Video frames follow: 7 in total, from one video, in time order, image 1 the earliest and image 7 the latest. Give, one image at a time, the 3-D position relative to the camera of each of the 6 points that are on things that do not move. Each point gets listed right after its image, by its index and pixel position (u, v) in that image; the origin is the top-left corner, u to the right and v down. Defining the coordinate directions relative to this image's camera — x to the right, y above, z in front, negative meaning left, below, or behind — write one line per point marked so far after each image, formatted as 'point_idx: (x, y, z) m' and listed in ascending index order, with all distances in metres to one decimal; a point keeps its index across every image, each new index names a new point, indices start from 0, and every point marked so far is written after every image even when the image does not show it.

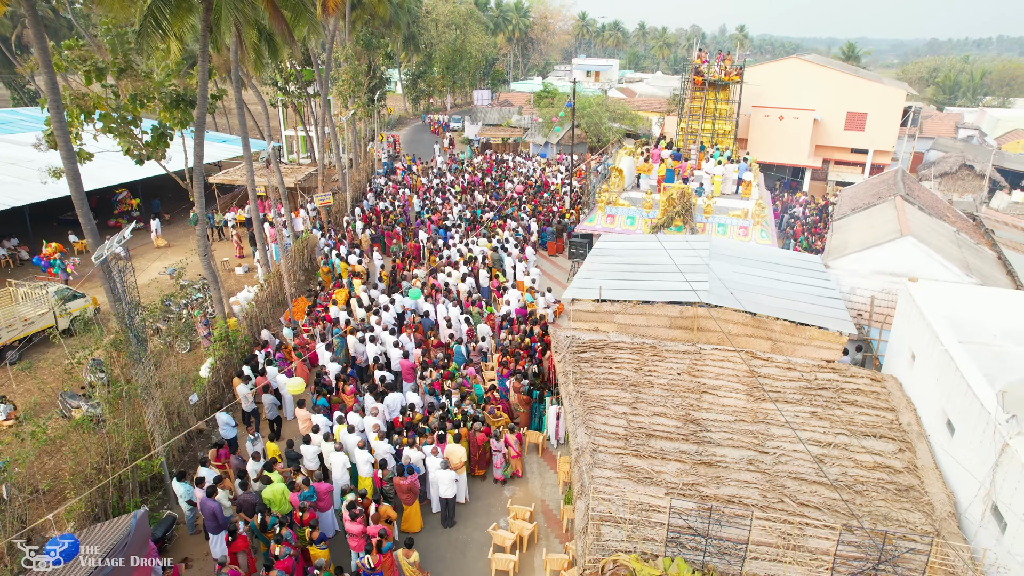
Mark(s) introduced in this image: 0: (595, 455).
0: (+0.6, -1.2, +6.8) m
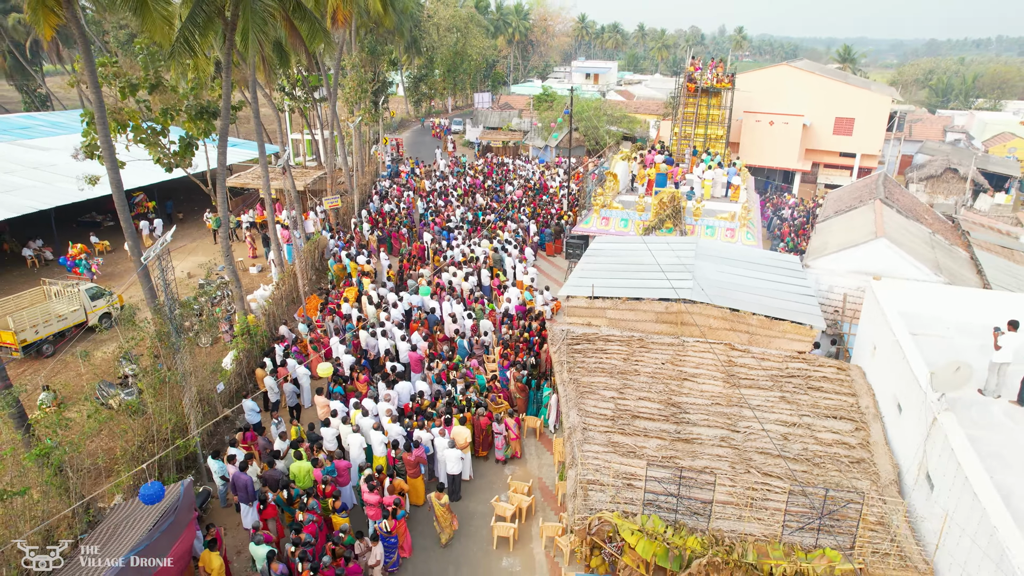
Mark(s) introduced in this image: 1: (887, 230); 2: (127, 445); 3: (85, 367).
0: (+0.6, -1.2, +7.7) m
1: (+5.9, +0.9, +14.5) m
2: (-3.4, -1.3, +8.2) m
3: (-5.7, -1.0, +12.5) m
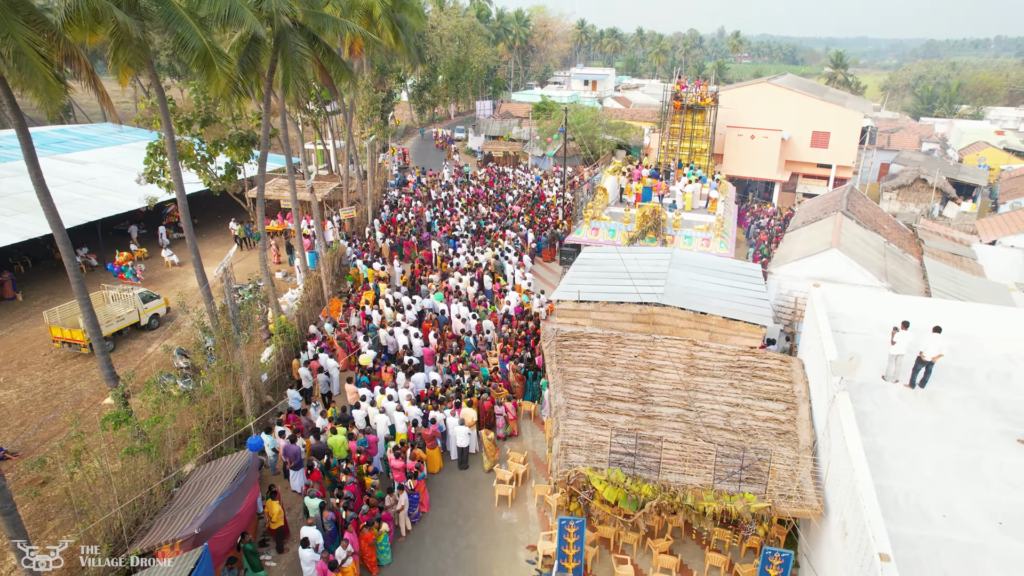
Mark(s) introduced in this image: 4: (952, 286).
0: (+0.6, -1.3, +9.7) m
1: (+5.8, +0.9, +16.5) m
2: (-3.4, -1.4, +10.2) m
3: (-5.8, -1.1, +14.5) m
4: (+7.7, 0.0, +16.2) m
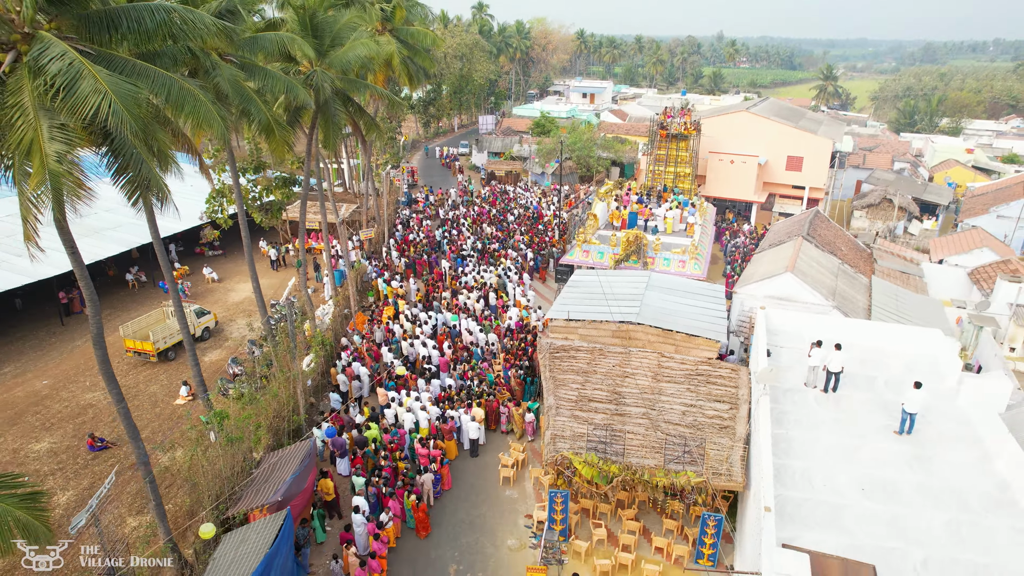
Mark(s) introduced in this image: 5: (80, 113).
0: (+0.6, -1.6, +12.4) m
1: (+5.9, +0.5, +19.2) m
2: (-3.4, -1.8, +12.9) m
3: (-5.7, -1.5, +17.2) m
4: (+7.8, -0.3, +18.9) m
5: (-3.0, +1.3, +6.8) m
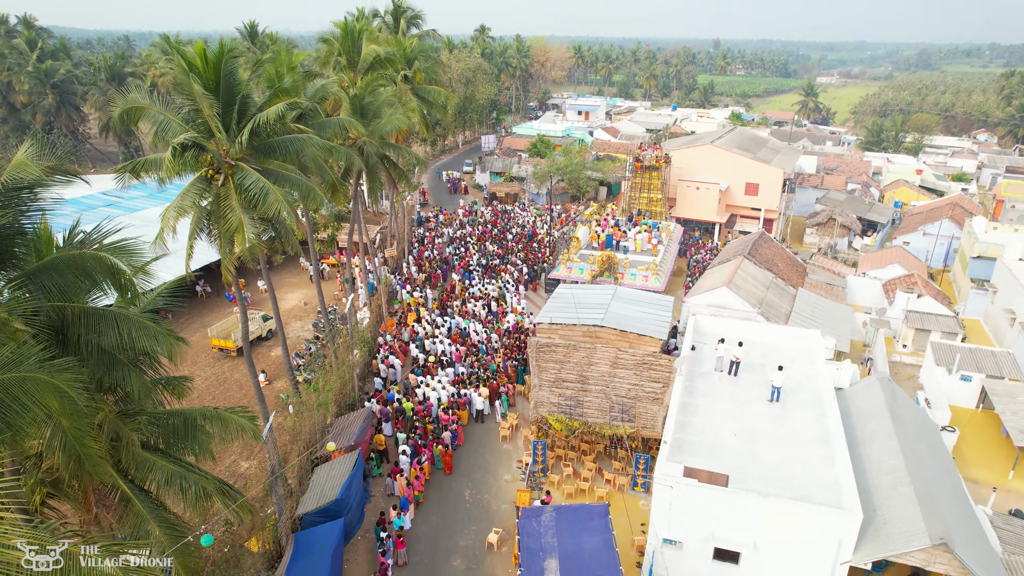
0: (+0.5, -1.9, +17.5) m
1: (+5.8, +0.2, +24.3) m
2: (-3.4, -2.0, +18.0) m
3: (-5.8, -1.7, +22.3) m
4: (+7.7, -0.6, +24.0) m
5: (-3.1, +1.0, +12.0) m
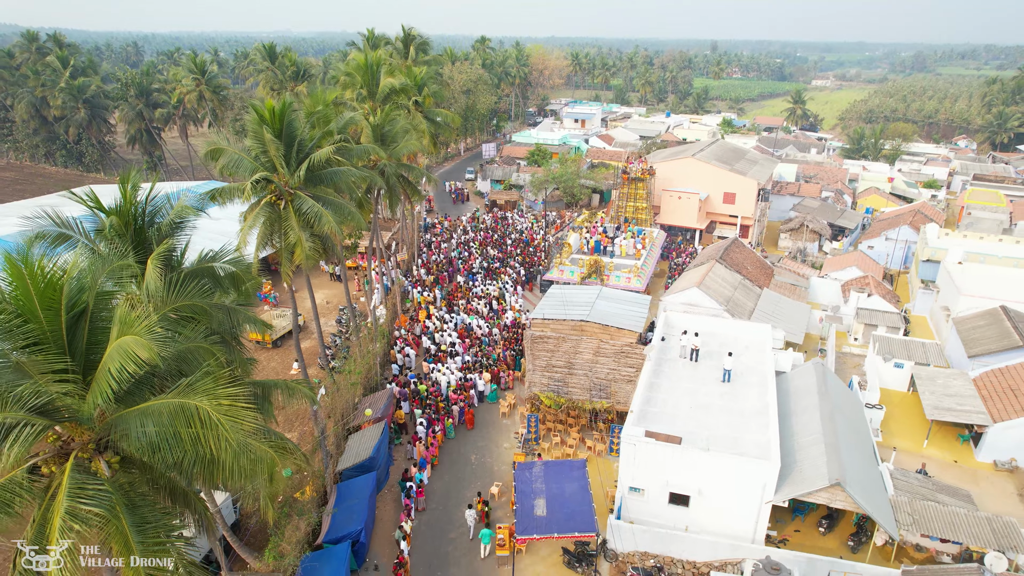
0: (+0.5, -1.9, +21.0) m
1: (+5.8, +0.2, +27.7) m
2: (-3.5, -2.0, +21.4) m
3: (-5.8, -1.7, +25.7) m
4: (+7.6, -0.6, +27.4) m
5: (-3.1, +1.0, +15.4) m
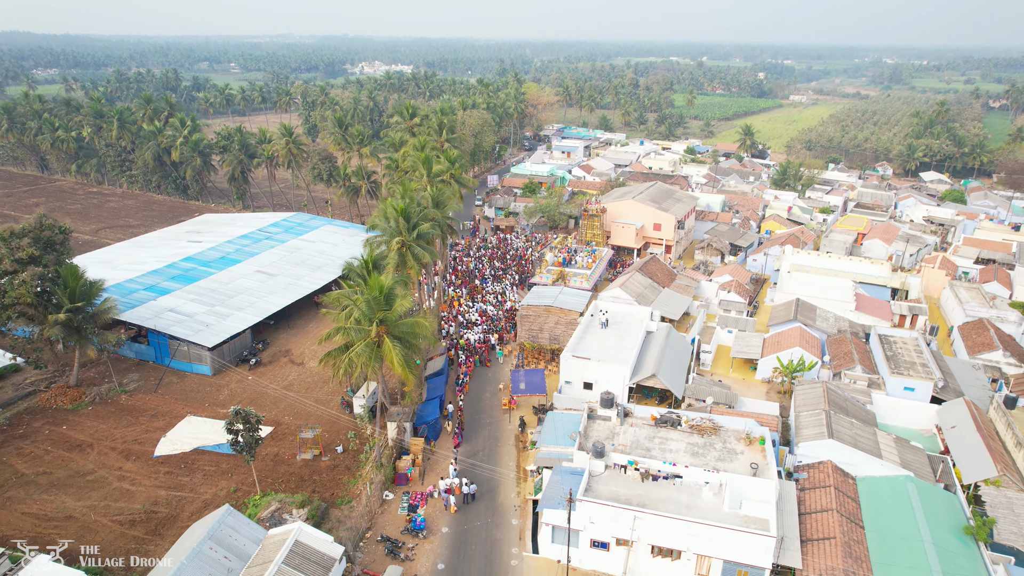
0: (+0.4, -1.9, +38.8) m
1: (+5.7, +0.3, +45.6) m
2: (-3.6, -2.0, +39.3) m
3: (-5.9, -1.7, +43.6) m
4: (+7.5, -0.6, +45.3) m
5: (-3.2, +1.0, +33.2) m
